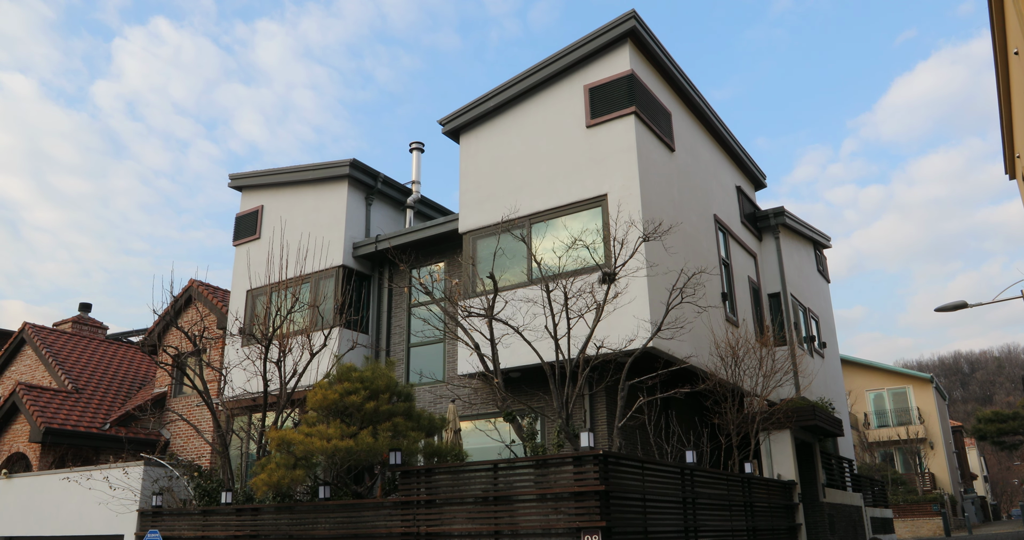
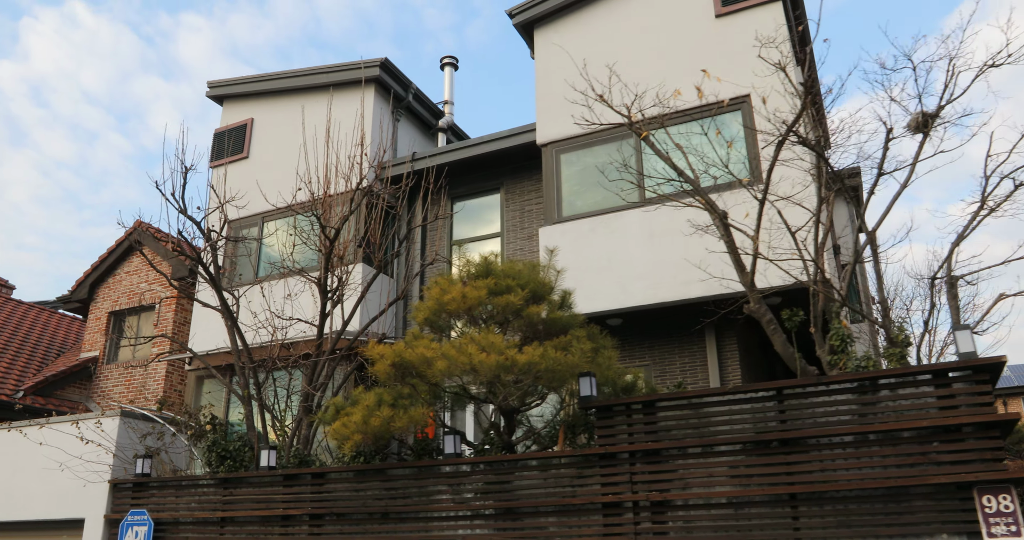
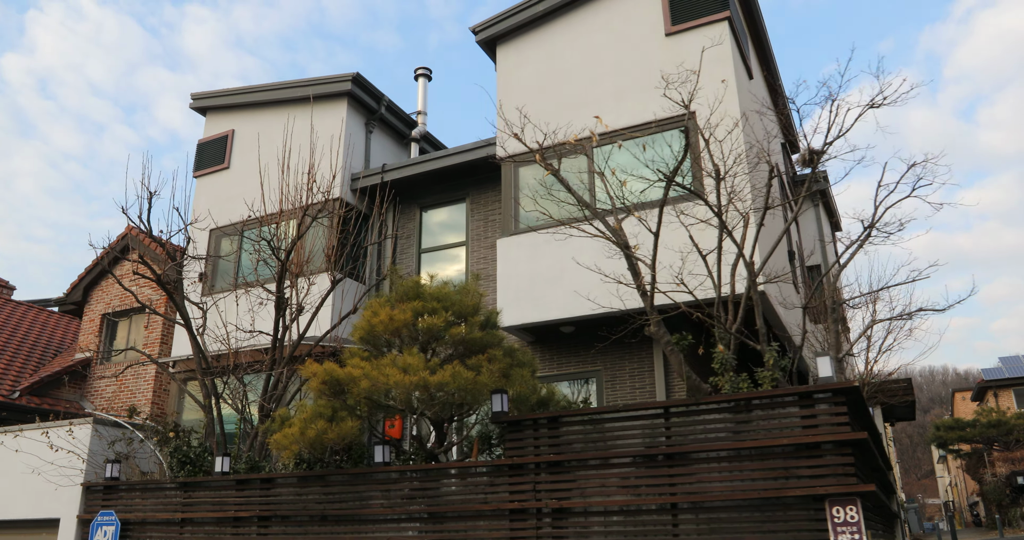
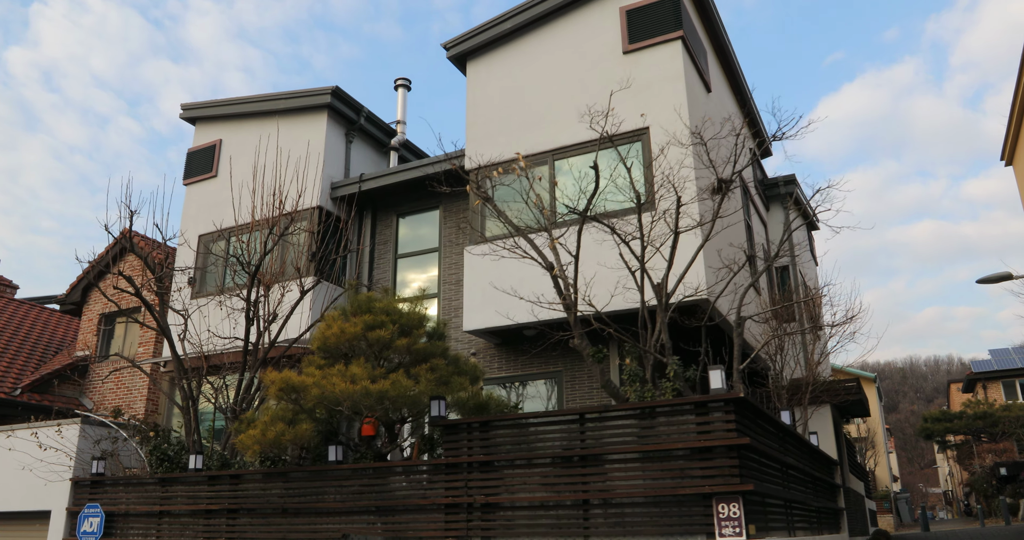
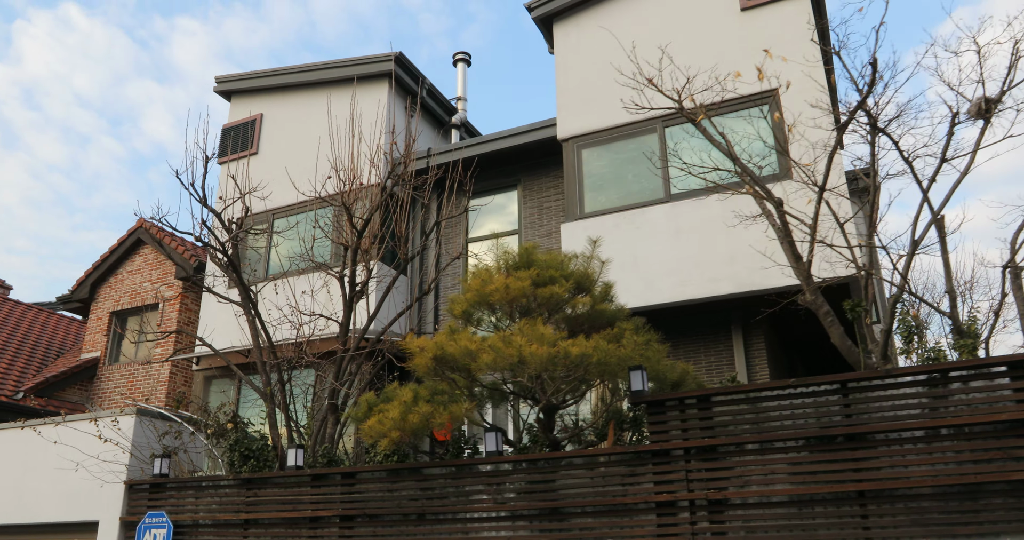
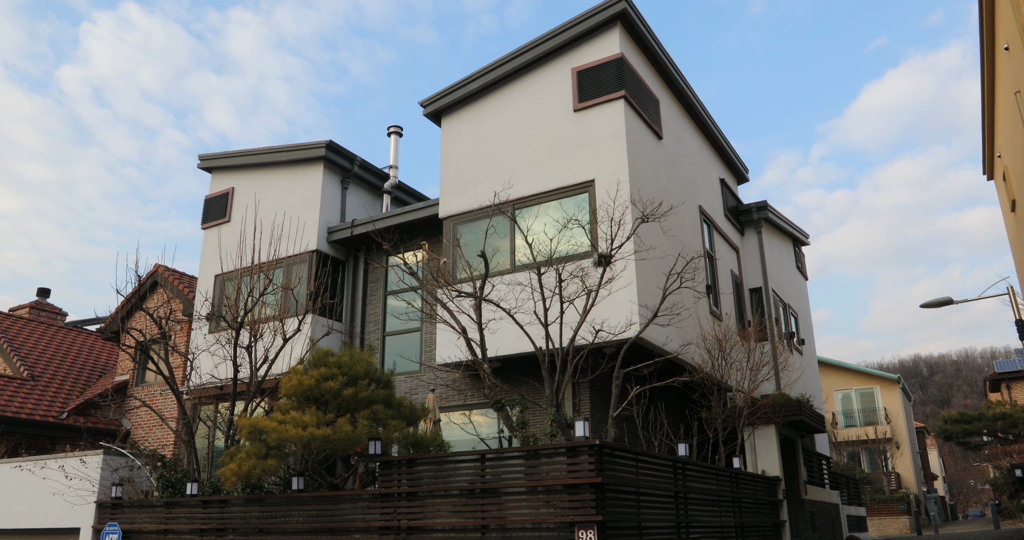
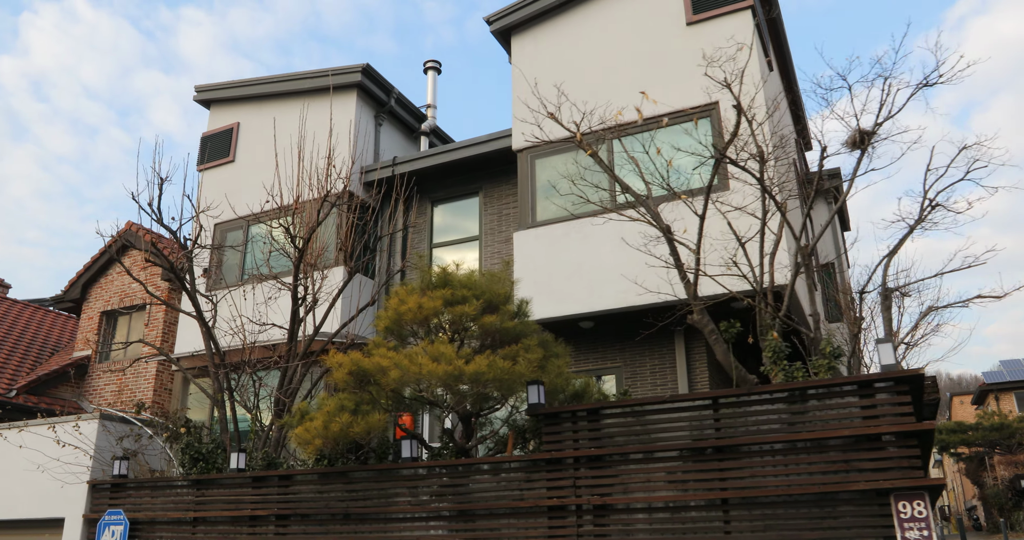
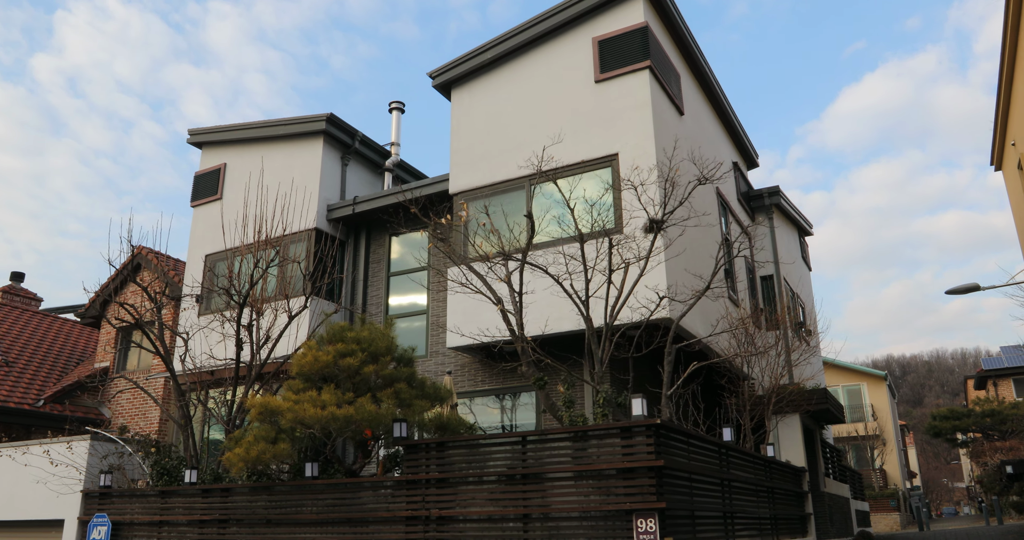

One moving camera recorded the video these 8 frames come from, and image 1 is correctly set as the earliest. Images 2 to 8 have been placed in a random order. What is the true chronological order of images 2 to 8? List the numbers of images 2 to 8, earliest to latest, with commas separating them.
6, 8, 4, 3, 7, 2, 5
